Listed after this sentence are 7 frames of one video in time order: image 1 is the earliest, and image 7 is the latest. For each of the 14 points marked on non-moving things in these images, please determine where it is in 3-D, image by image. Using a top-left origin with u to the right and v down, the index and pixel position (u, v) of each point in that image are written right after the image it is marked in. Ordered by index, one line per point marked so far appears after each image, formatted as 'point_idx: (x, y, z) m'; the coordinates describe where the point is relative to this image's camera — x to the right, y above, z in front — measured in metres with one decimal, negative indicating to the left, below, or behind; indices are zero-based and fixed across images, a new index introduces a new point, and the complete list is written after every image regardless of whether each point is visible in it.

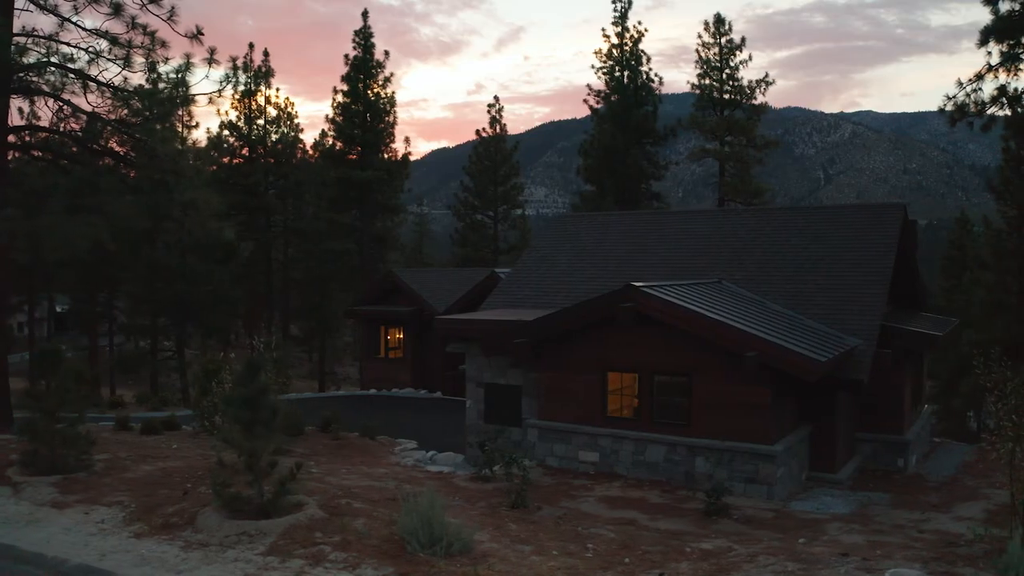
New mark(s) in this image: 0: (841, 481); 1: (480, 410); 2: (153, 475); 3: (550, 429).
0: (+6.4, -3.7, +13.9) m
1: (-0.7, -2.7, +15.6) m
2: (-6.3, -3.3, +12.6) m
3: (+0.8, -2.8, +14.5) m
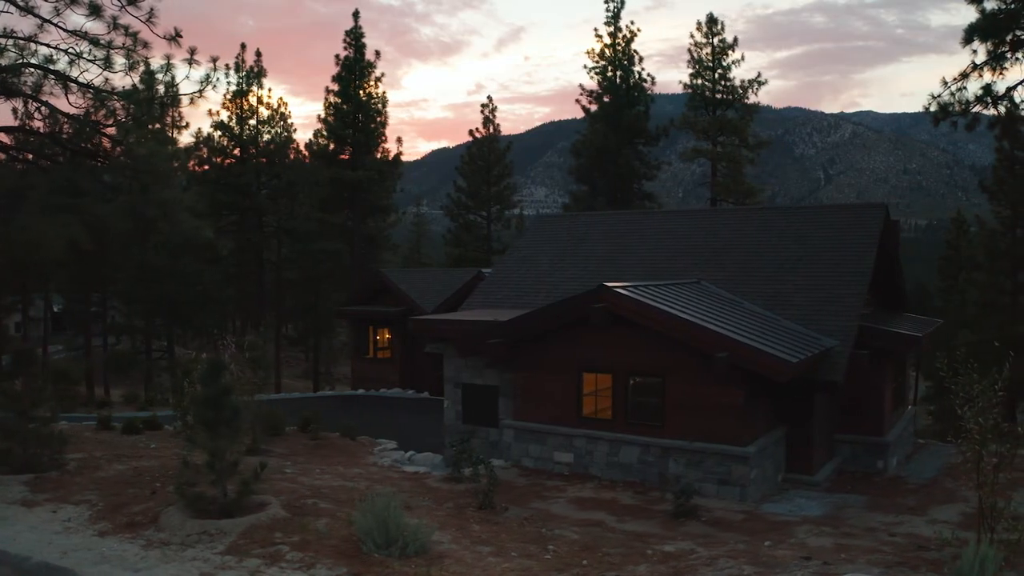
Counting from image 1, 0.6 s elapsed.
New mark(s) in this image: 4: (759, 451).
0: (+5.9, -3.8, +13.8) m
1: (-1.2, -2.7, +15.6) m
2: (-6.8, -3.3, +12.6) m
3: (+0.3, -2.8, +14.5) m
4: (+4.4, -2.9, +12.6) m
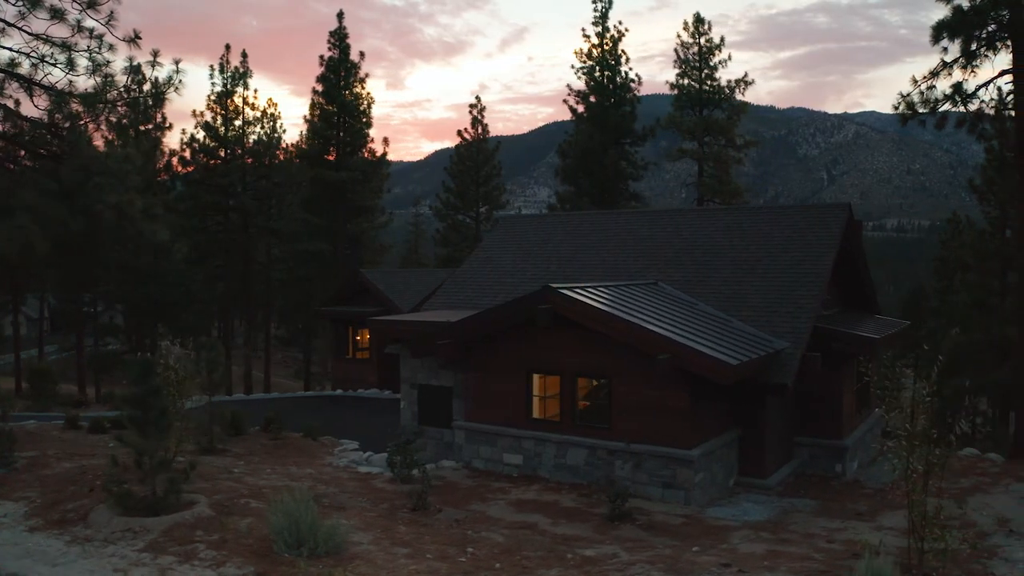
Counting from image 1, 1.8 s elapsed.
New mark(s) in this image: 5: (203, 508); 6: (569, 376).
0: (+4.9, -3.8, +13.7) m
1: (-2.1, -2.7, +15.5) m
2: (-7.8, -3.3, +12.7) m
3: (-0.7, -2.8, +14.4) m
4: (+3.4, -2.9, +12.5) m
5: (-4.5, -3.2, +10.5) m
6: (+1.1, -1.6, +13.4) m
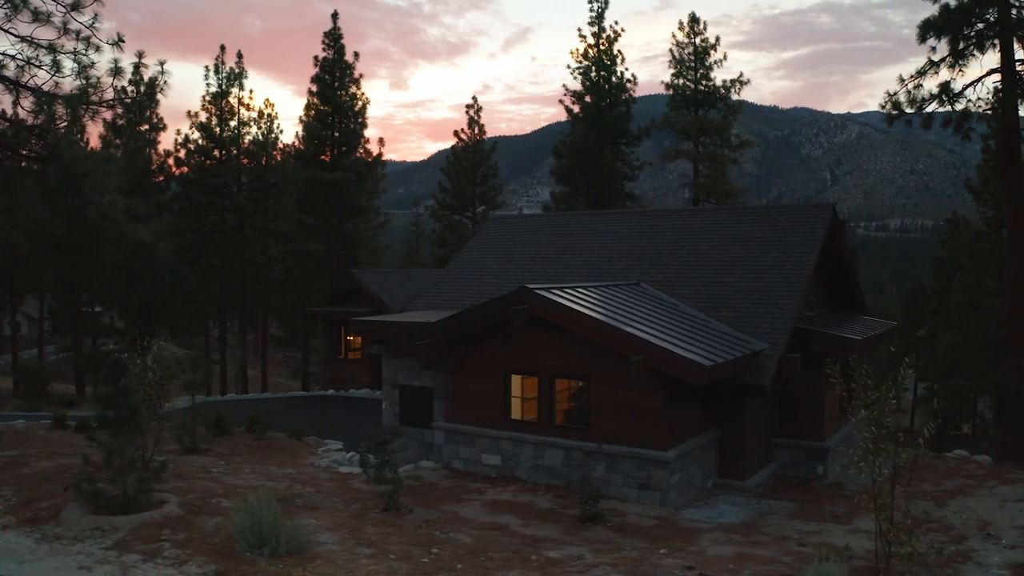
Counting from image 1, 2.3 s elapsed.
0: (+4.5, -3.8, +13.6) m
1: (-2.5, -2.7, +15.6) m
2: (-8.3, -3.3, +12.8) m
3: (-1.1, -2.9, +14.4) m
4: (+2.9, -2.9, +12.4) m
5: (-5.0, -3.2, +10.5) m
6: (+0.7, -1.7, +13.4) m
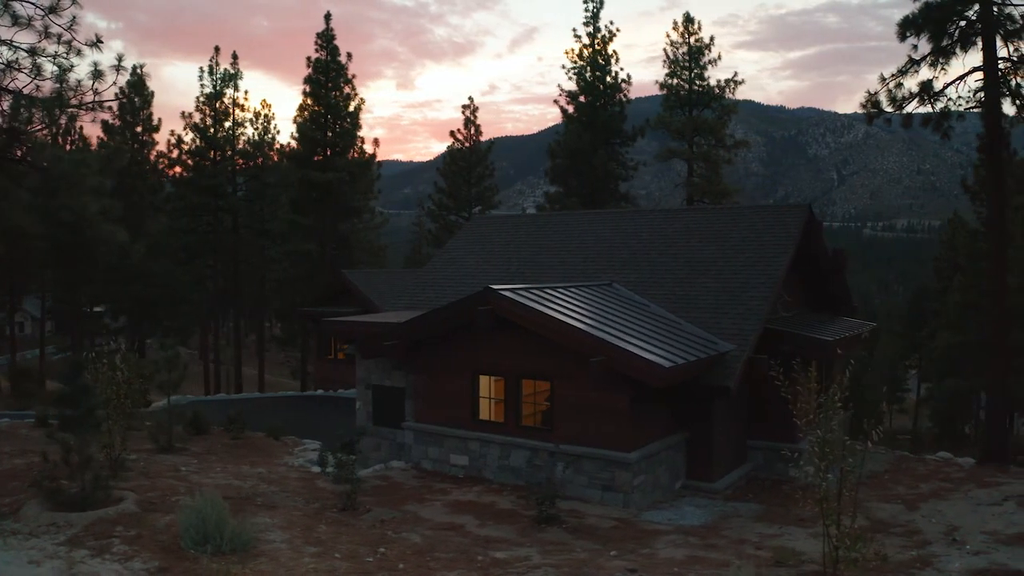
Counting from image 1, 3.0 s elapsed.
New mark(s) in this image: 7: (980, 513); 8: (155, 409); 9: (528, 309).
0: (+3.9, -3.8, +13.5) m
1: (-3.1, -2.7, +15.6) m
2: (-8.9, -3.3, +13.0) m
3: (-1.7, -2.9, +14.4) m
4: (+2.3, -2.9, +12.4) m
5: (-5.7, -3.2, +10.6) m
6: (0.0, -1.7, +13.4) m
7: (+8.7, -4.2, +13.3) m
8: (-8.5, -2.9, +17.1) m
9: (+0.3, -0.4, +12.5) m
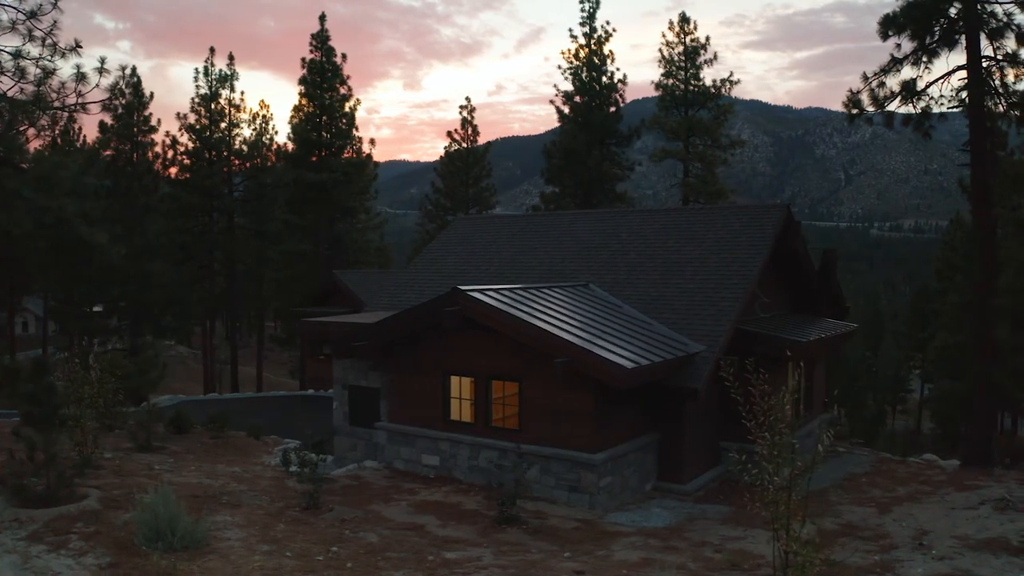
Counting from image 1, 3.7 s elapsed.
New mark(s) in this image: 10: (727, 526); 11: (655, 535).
0: (+3.3, -3.8, +13.5) m
1: (-3.7, -2.7, +15.7) m
2: (-9.5, -3.3, +13.2) m
3: (-2.3, -2.9, +14.5) m
4: (+1.7, -2.9, +12.4) m
5: (-6.3, -3.2, +10.7) m
6: (-0.6, -1.7, +13.4) m
7: (+8.1, -4.2, +13.2) m
8: (-9.0, -2.9, +17.3) m
9: (-0.2, -0.4, +12.5) m
10: (+3.6, -4.0, +12.0) m
11: (+2.3, -3.9, +11.3) m
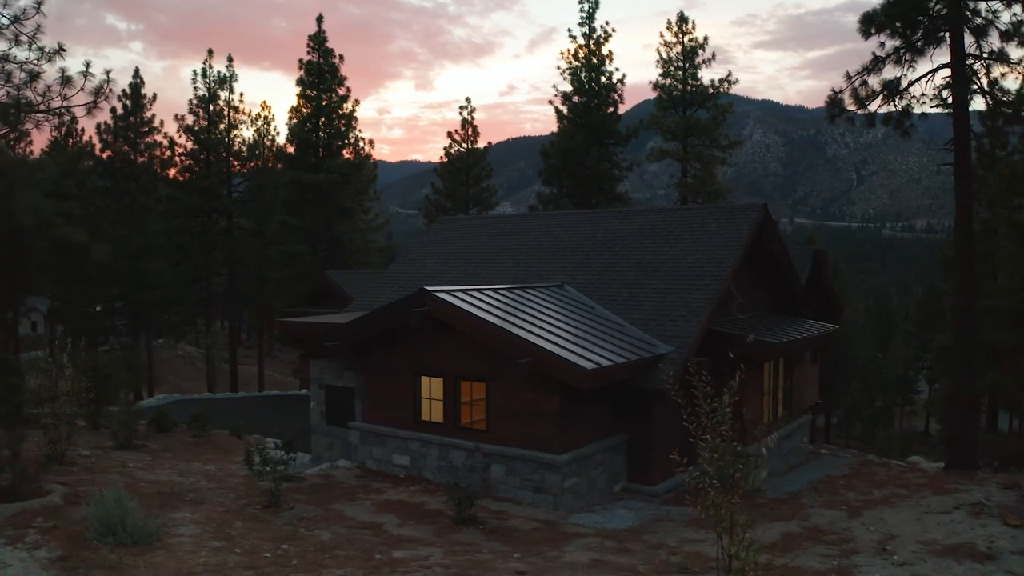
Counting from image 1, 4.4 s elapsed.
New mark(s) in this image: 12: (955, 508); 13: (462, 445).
0: (+2.7, -3.9, +13.5) m
1: (-4.2, -2.7, +15.8) m
2: (-10.1, -3.3, +13.4) m
3: (-2.9, -2.9, +14.6) m
4: (+1.0, -3.0, +12.4) m
5: (-7.0, -3.2, +10.9) m
6: (-1.2, -1.7, +13.5) m
7: (+7.5, -4.3, +13.0) m
8: (-9.5, -2.9, +17.6) m
9: (-0.9, -0.4, +12.6) m
10: (+2.9, -4.0, +11.9) m
11: (+1.6, -3.9, +11.3) m
12: (+8.5, -4.2, +13.7) m
13: (-0.9, -2.9, +13.3) m
